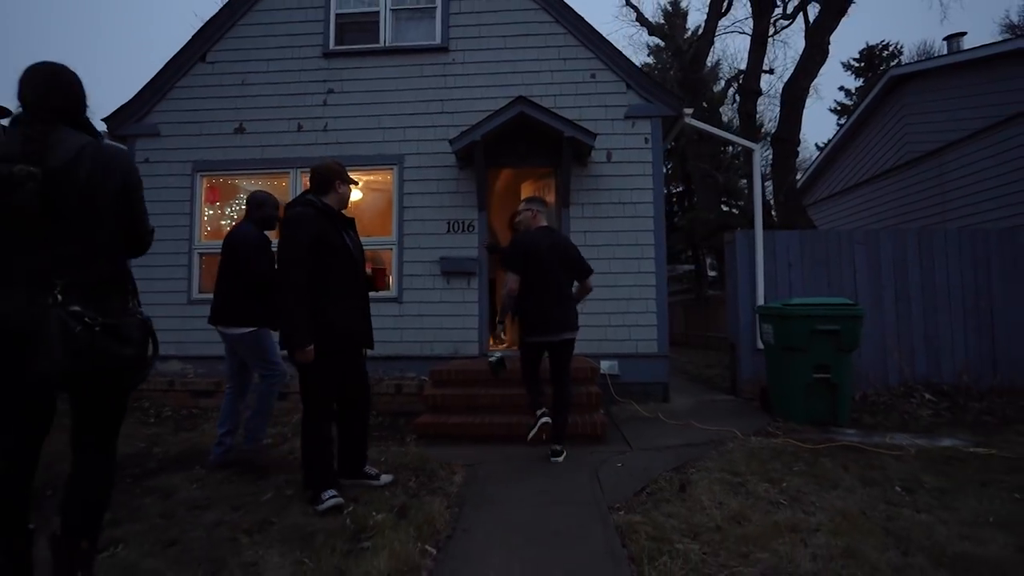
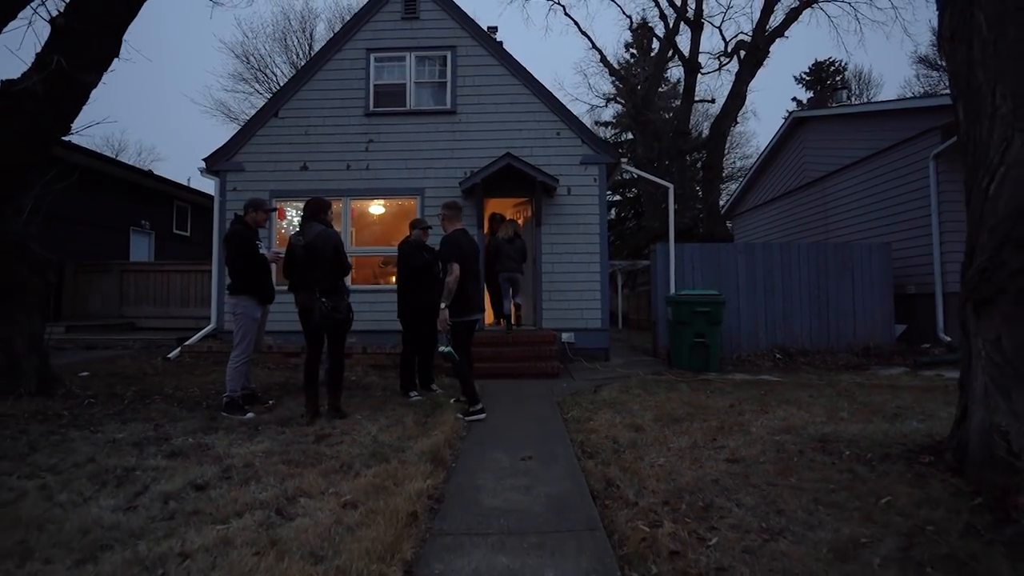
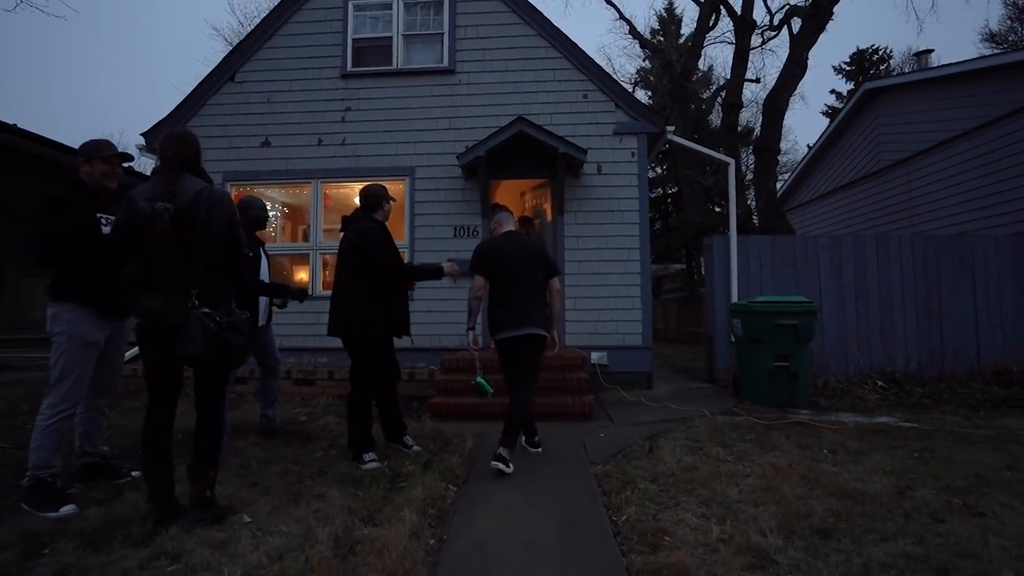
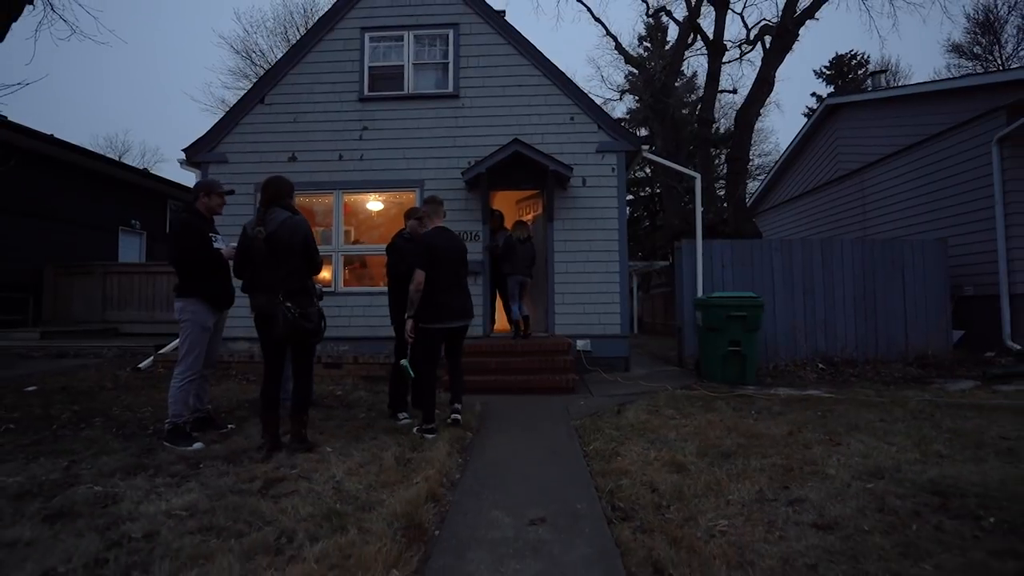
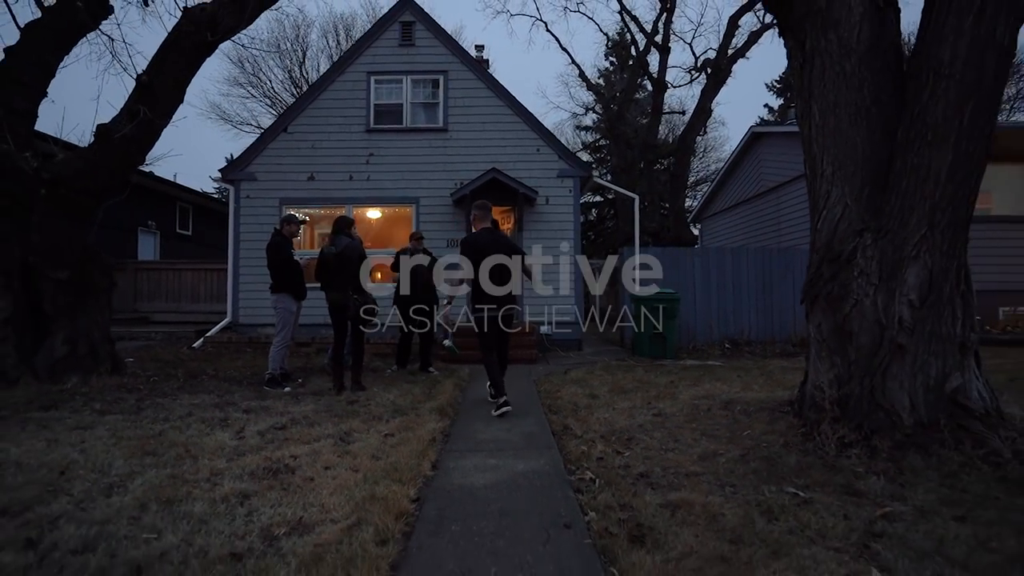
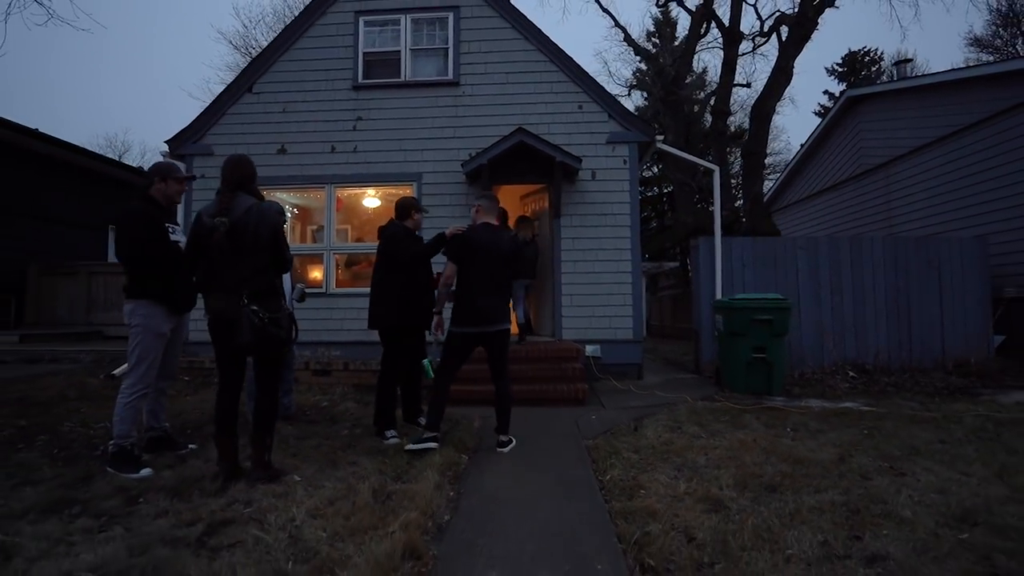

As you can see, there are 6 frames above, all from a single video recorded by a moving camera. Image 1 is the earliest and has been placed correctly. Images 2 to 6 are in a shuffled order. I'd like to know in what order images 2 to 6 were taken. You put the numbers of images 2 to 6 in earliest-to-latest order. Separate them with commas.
3, 6, 4, 2, 5
